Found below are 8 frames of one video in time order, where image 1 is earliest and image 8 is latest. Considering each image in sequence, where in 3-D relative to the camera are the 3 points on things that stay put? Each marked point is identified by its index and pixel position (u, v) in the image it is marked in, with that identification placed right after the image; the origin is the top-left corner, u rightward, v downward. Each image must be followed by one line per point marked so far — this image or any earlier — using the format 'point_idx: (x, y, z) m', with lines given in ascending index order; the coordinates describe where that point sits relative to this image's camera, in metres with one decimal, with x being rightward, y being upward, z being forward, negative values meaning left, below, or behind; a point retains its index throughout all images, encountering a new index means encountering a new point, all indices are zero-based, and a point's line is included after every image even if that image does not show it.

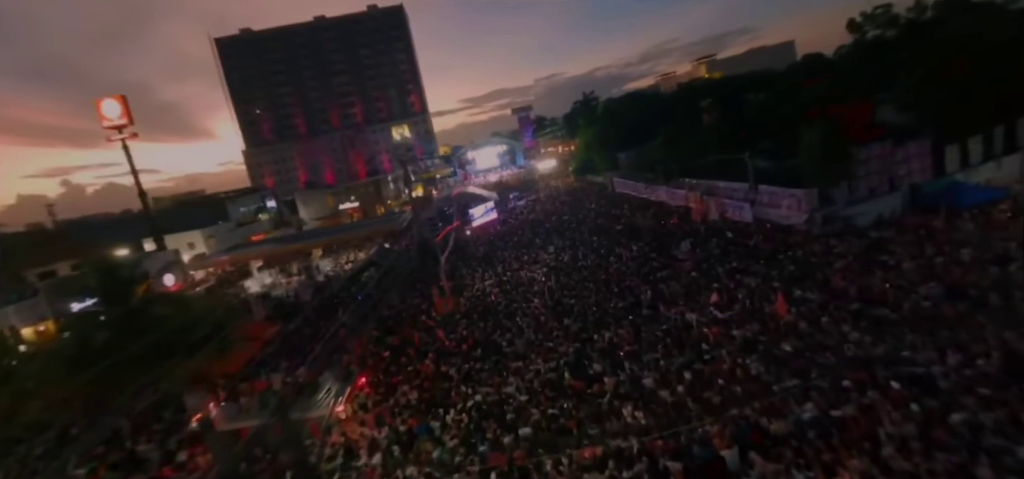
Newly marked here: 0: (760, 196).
0: (+9.5, +1.7, +18.7) m
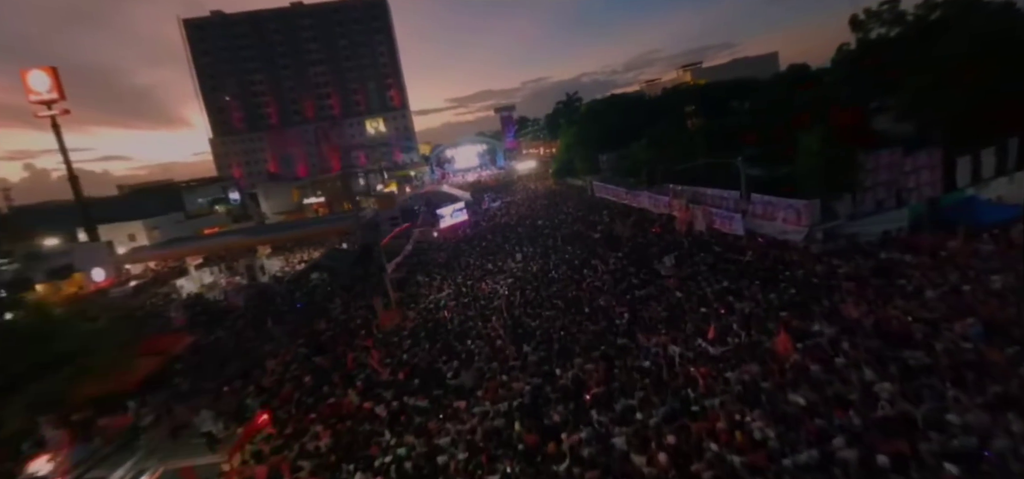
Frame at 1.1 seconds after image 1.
0: (+8.2, +1.2, +16.7) m
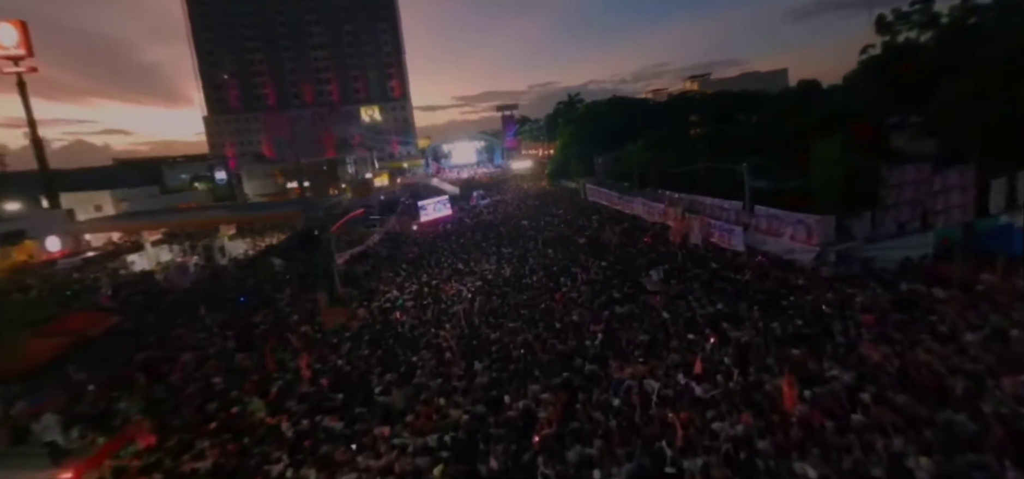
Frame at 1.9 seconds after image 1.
0: (+7.4, +0.7, +14.8) m
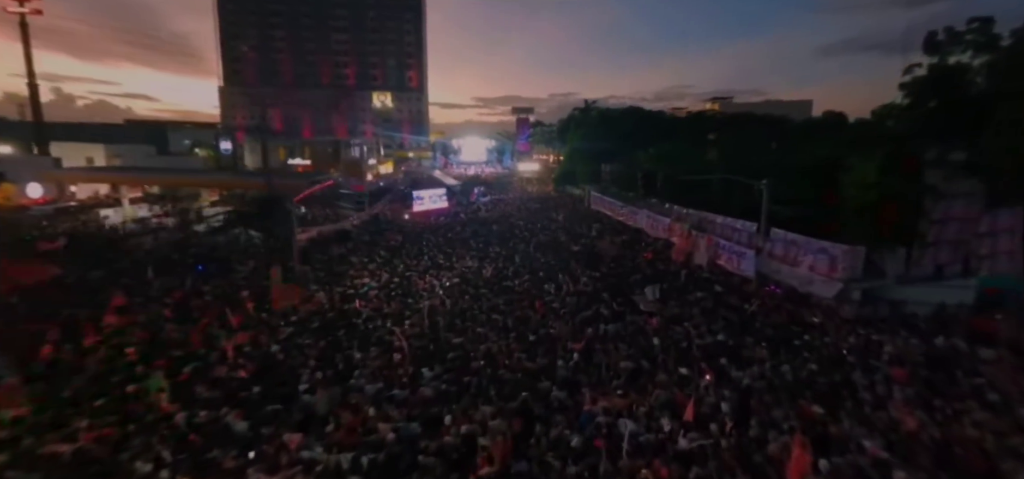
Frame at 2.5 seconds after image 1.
0: (+7.0, -0.1, +13.2) m
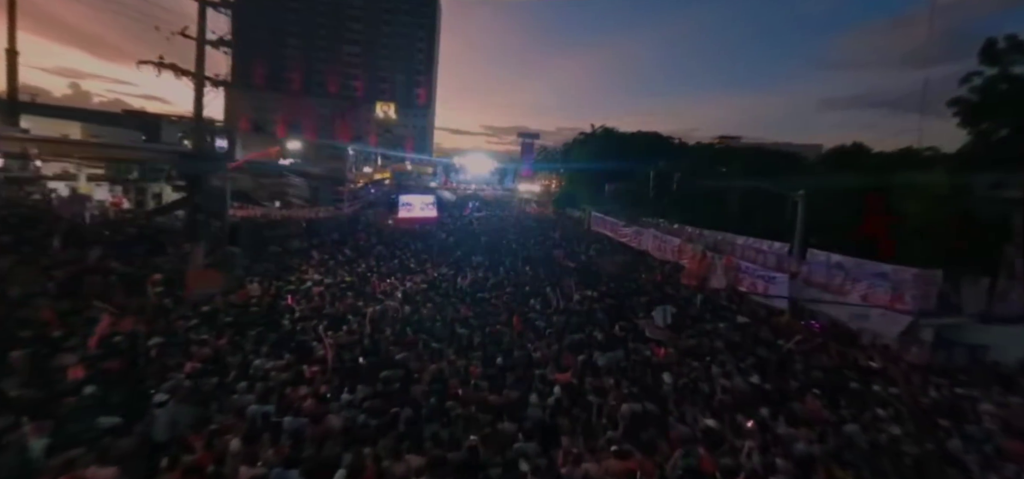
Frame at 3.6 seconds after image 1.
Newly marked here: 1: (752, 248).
0: (+6.5, -0.6, +10.9) m
1: (+6.4, -0.2, +13.1) m
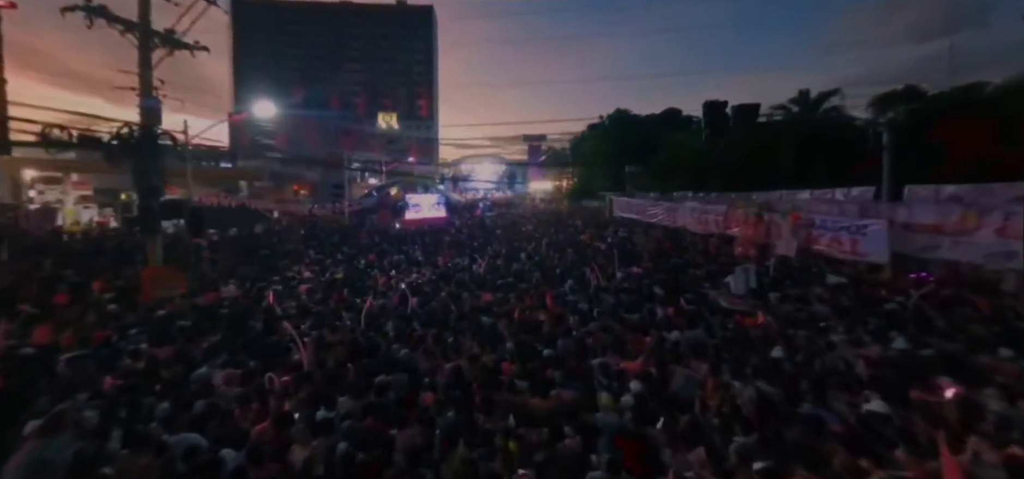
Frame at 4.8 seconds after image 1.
0: (+7.0, +0.4, +8.8) m
1: (+6.9, +0.8, +10.9) m
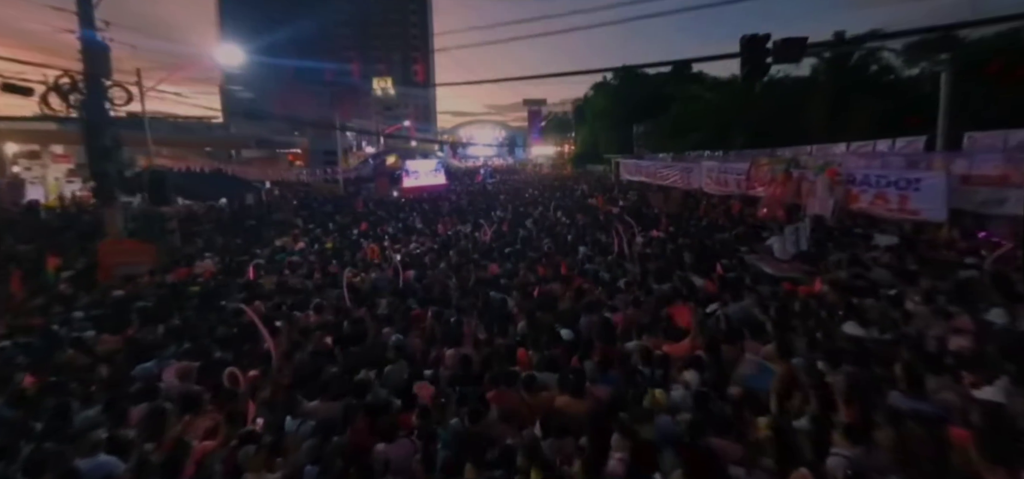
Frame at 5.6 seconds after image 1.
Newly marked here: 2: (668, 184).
0: (+7.1, +1.1, +7.8) m
1: (+7.0, +1.6, +9.9) m
2: (+5.3, +1.8, +16.5) m
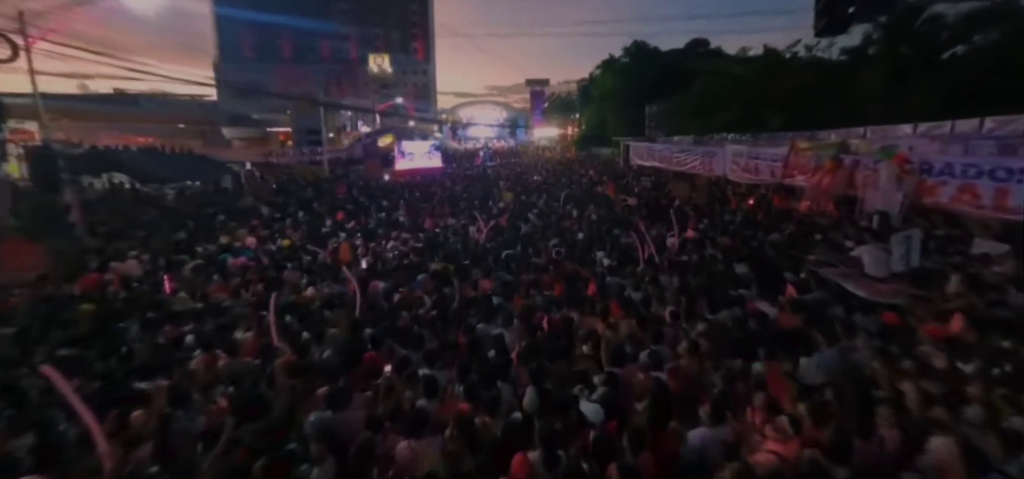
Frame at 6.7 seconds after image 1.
0: (+7.1, +1.1, +6.1) m
1: (+7.0, +1.6, +8.2) m
2: (+5.3, +2.0, +14.8) m
